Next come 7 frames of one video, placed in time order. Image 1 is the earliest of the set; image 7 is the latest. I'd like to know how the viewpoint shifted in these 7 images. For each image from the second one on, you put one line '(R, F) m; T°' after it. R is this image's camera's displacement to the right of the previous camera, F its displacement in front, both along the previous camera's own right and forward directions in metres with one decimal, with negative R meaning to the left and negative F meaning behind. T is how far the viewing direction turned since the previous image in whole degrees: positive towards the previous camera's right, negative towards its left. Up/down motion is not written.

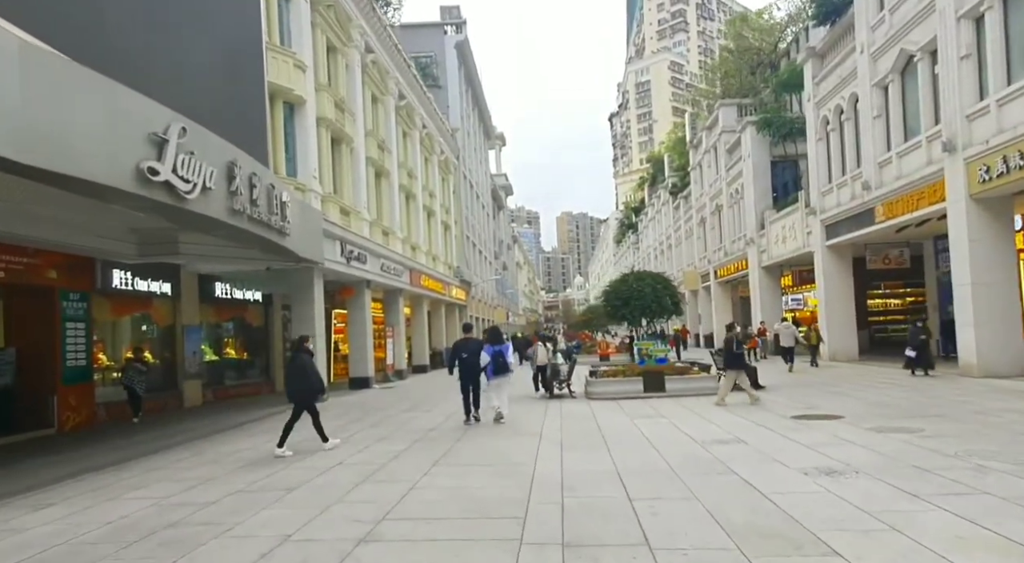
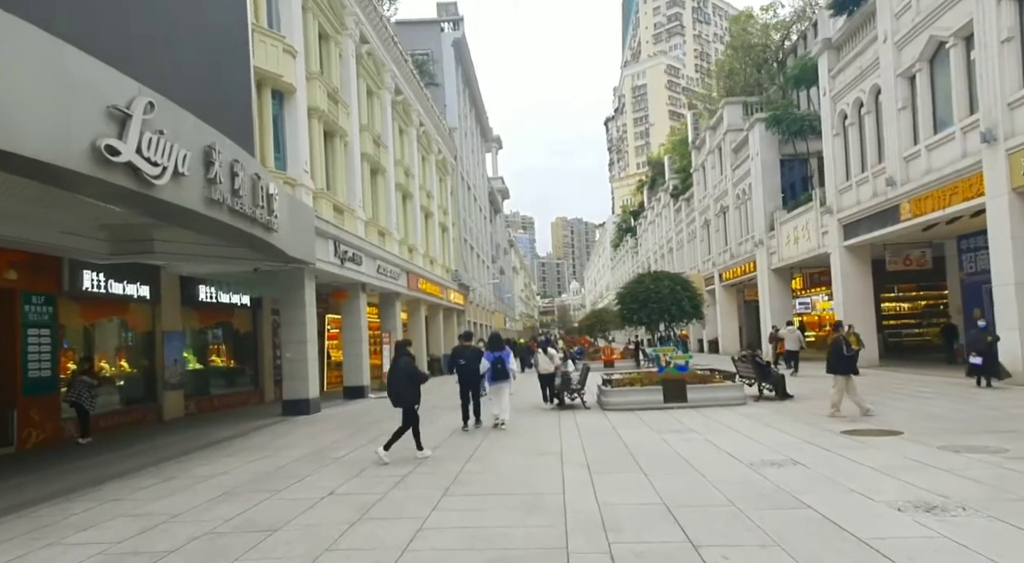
(-0.3, +1.4) m; 0°
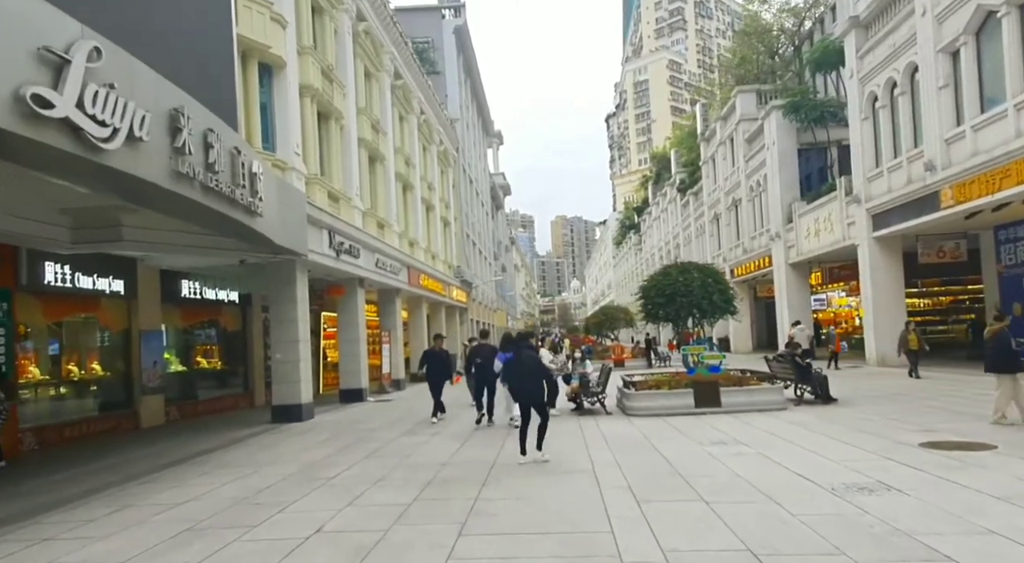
(-0.3, +1.6) m; 0°
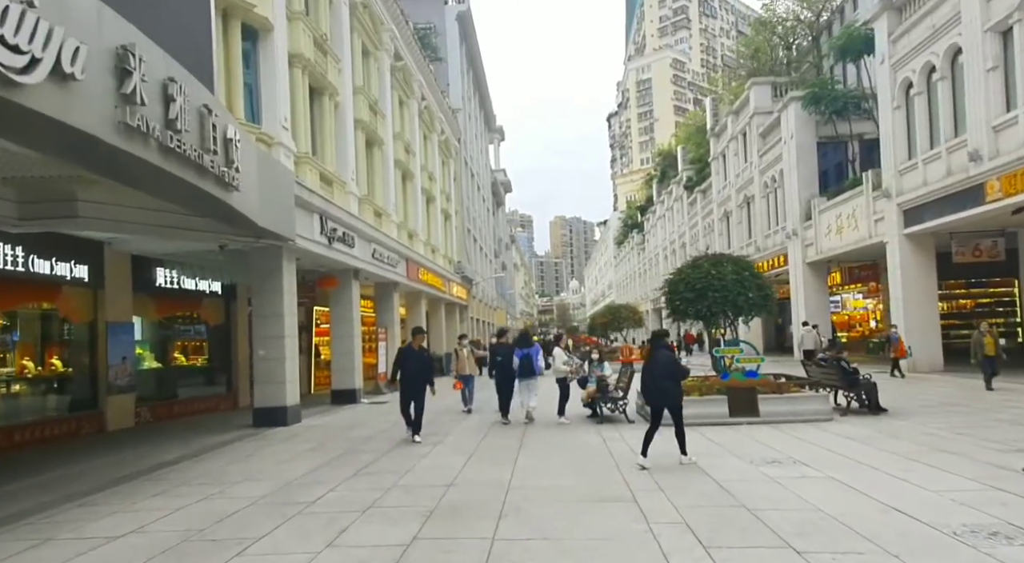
(-0.3, +1.7) m; 0°
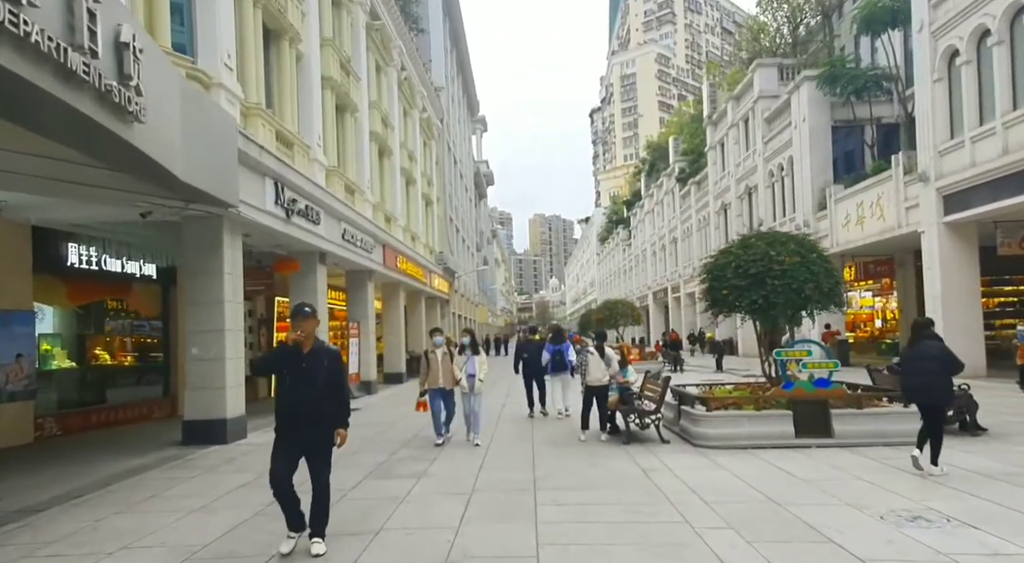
(-0.4, +3.0) m; +2°
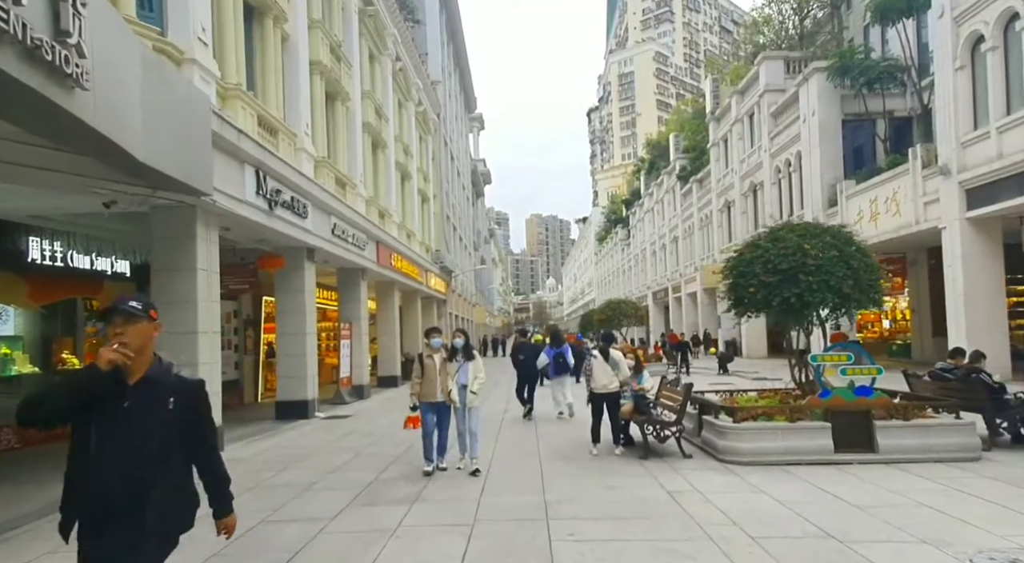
(-0.1, +1.1) m; 0°
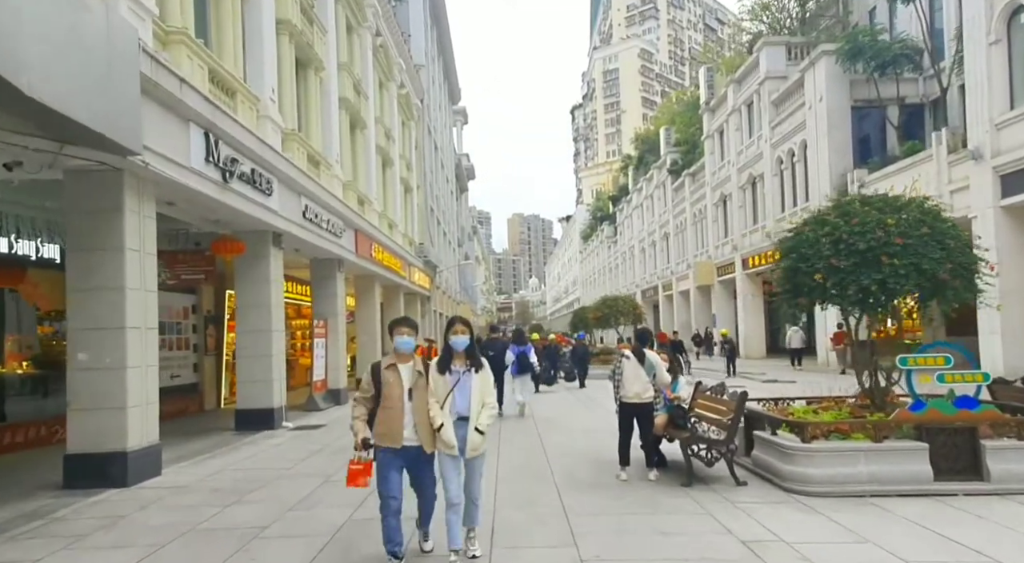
(-0.3, +2.0) m; +1°
